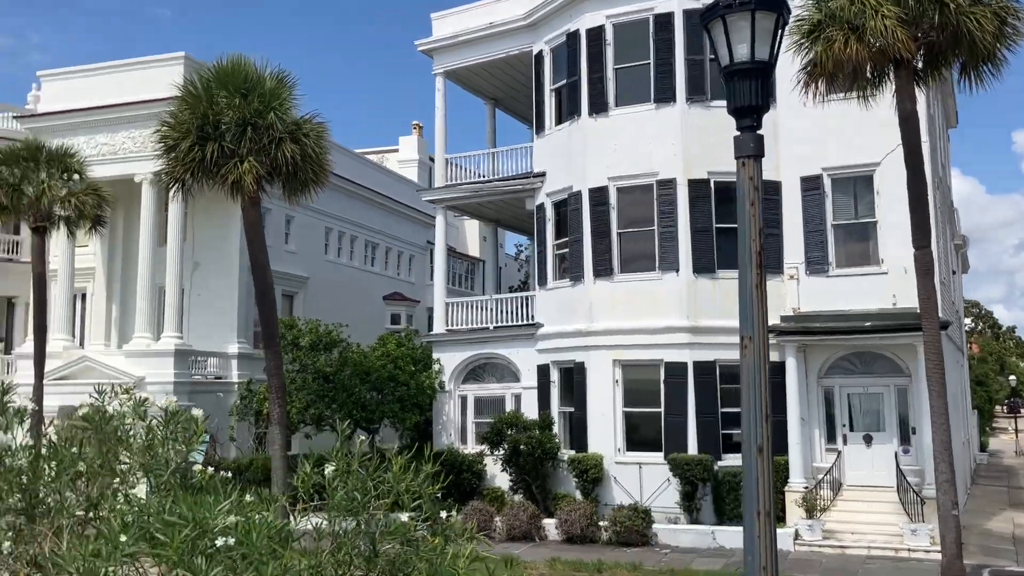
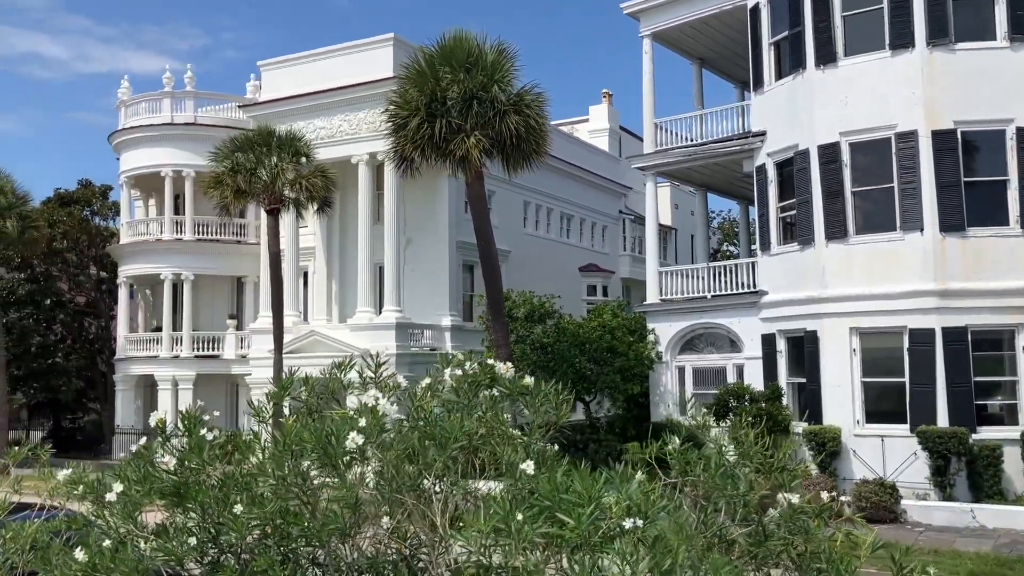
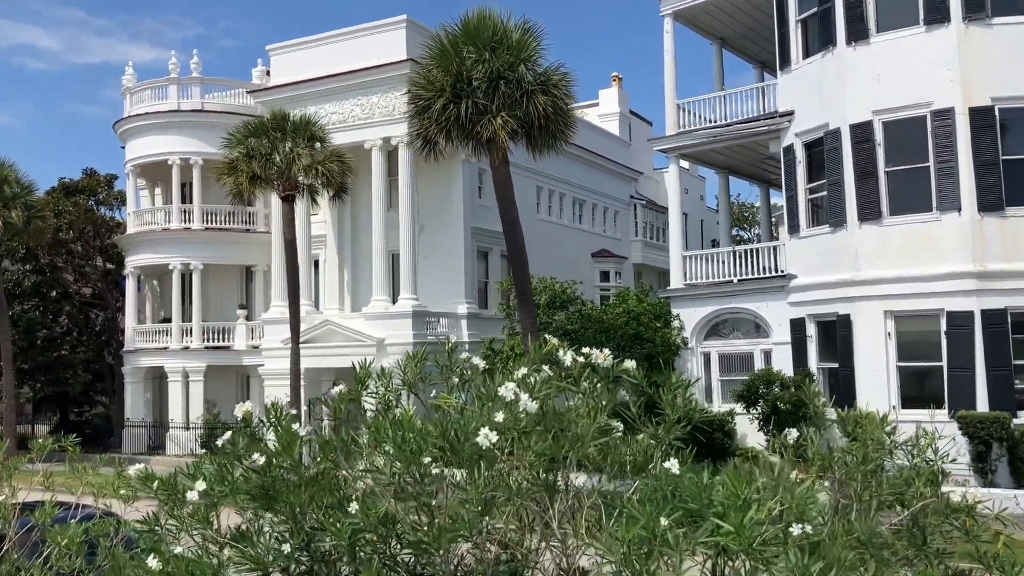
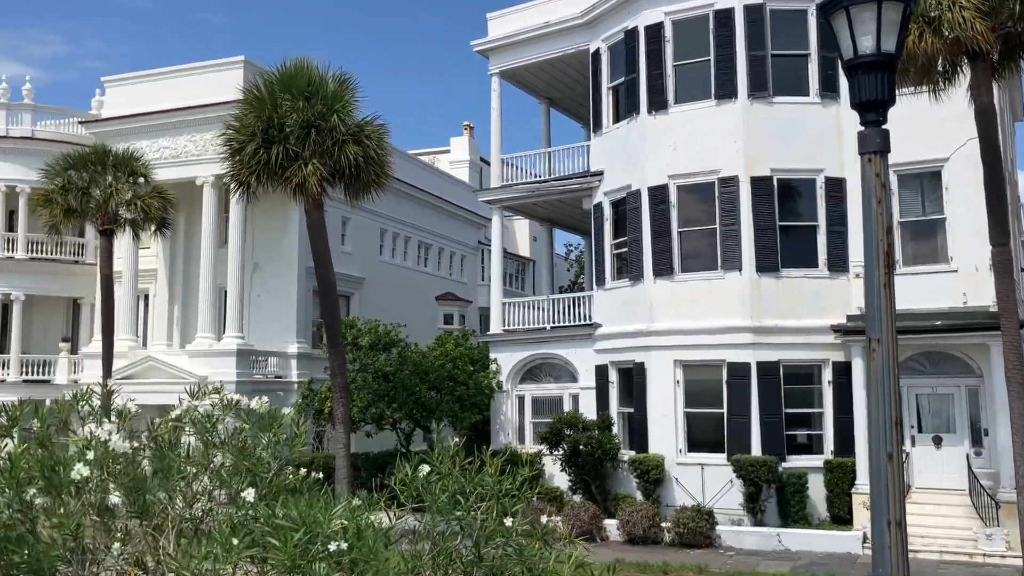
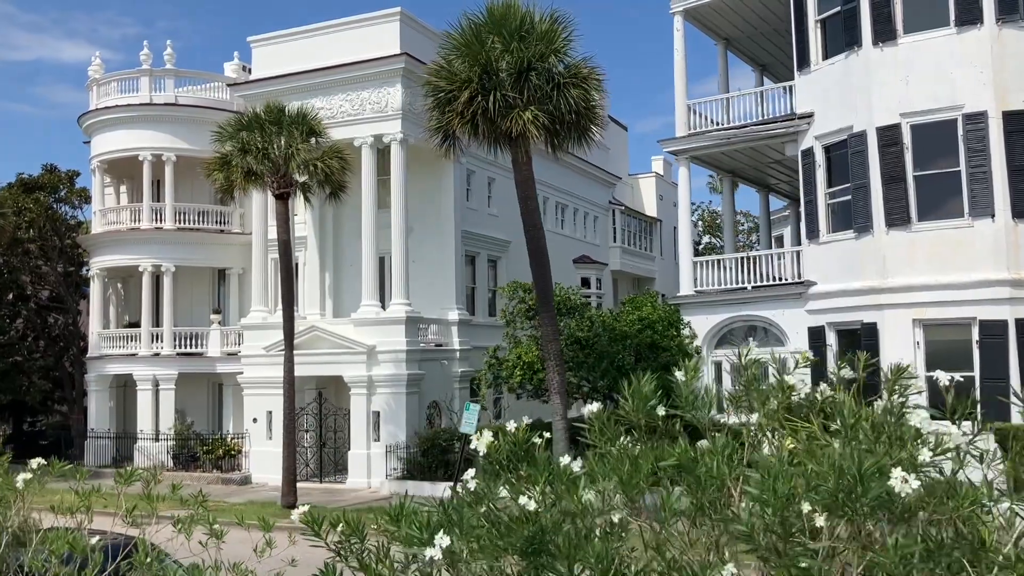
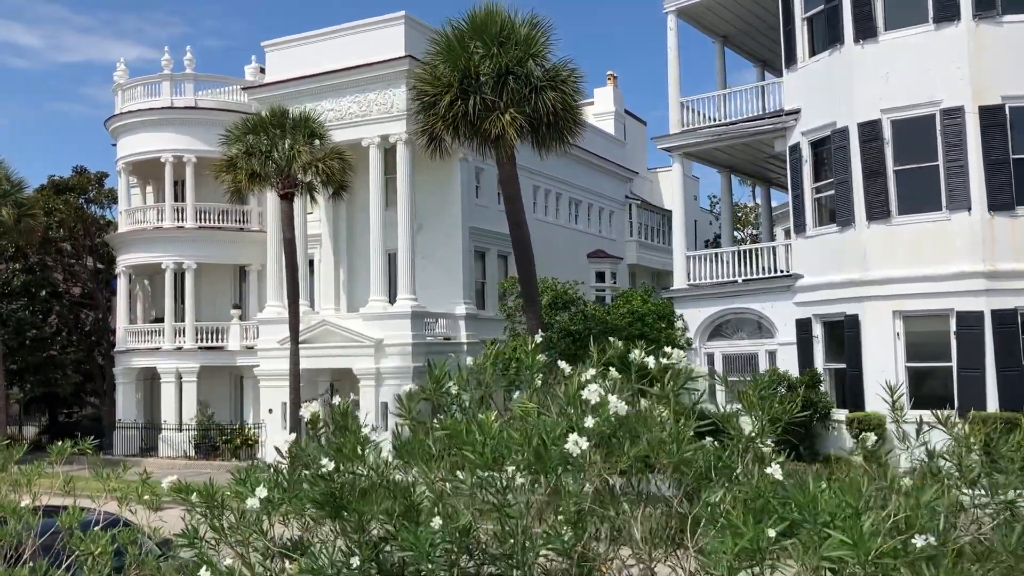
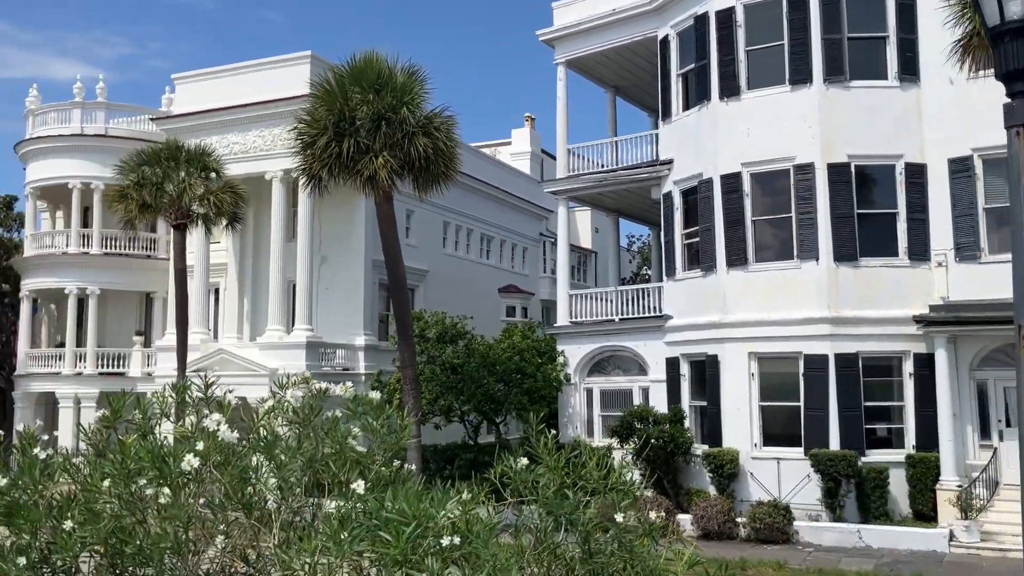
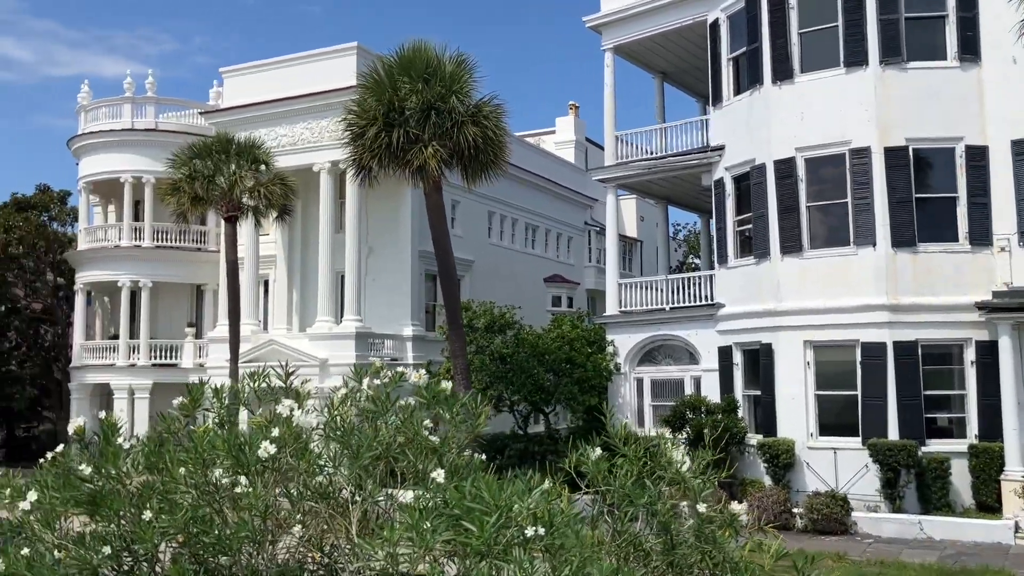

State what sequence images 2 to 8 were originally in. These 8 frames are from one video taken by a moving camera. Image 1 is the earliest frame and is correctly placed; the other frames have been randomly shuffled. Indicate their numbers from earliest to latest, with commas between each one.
4, 7, 8, 2, 3, 6, 5
